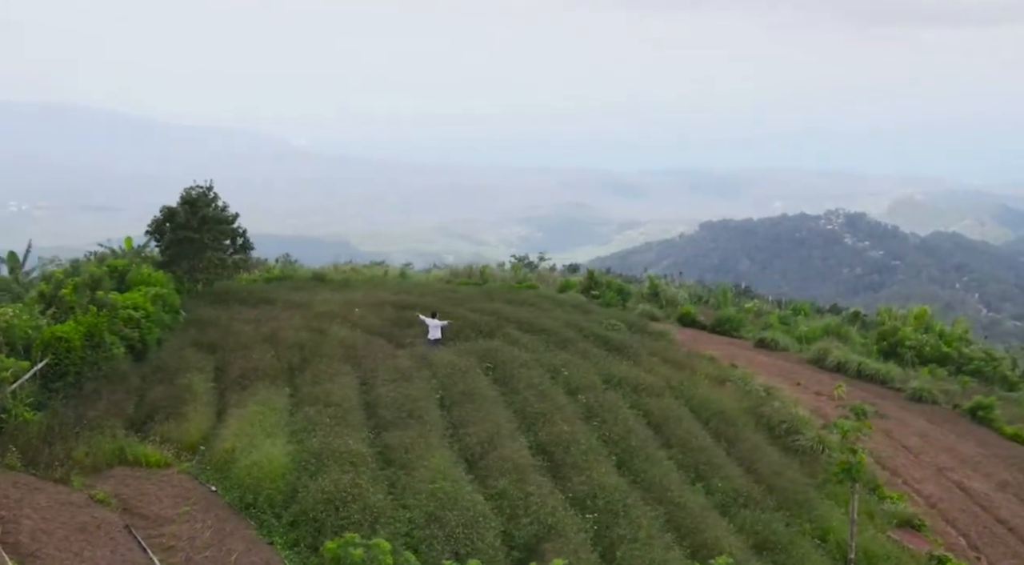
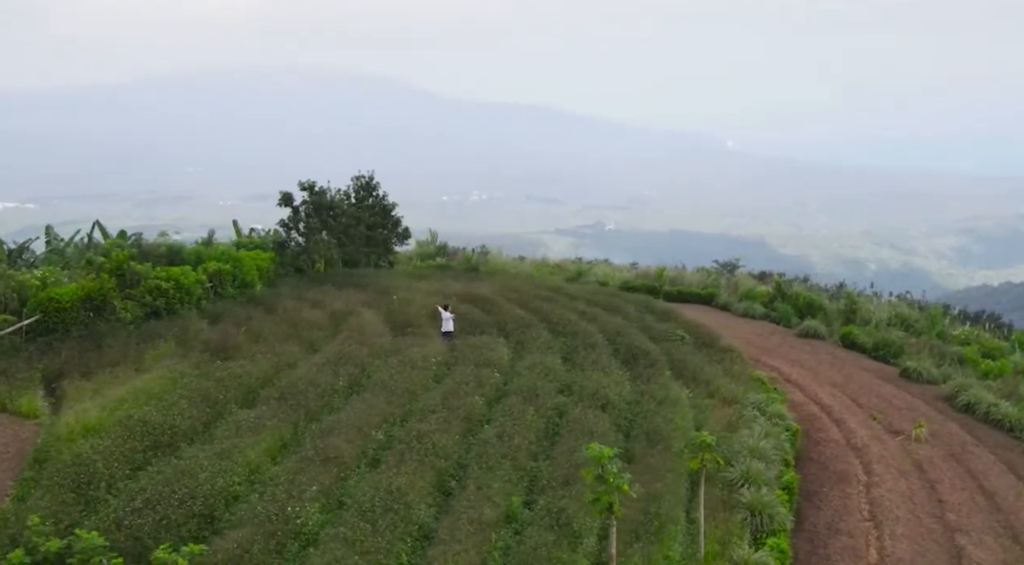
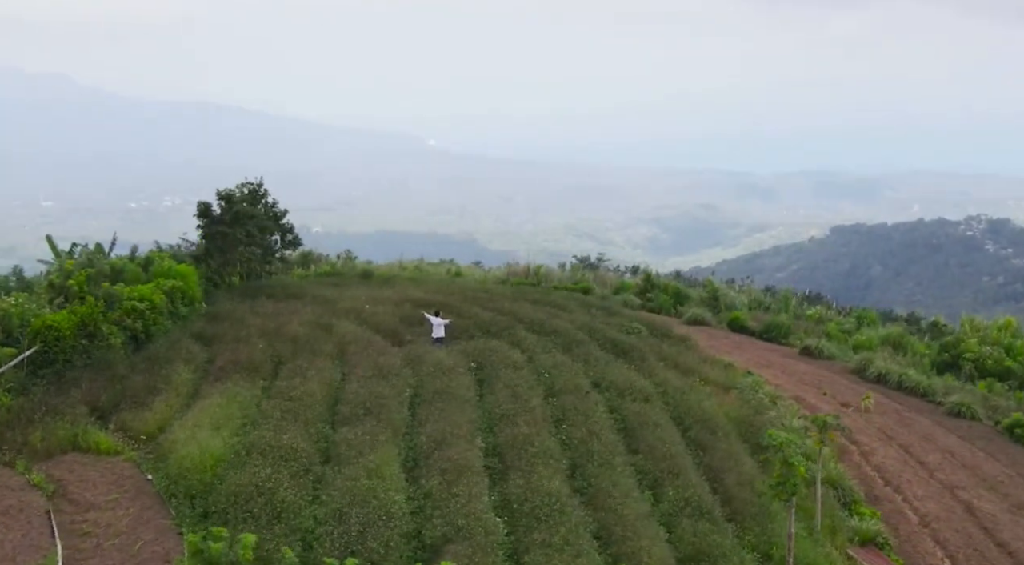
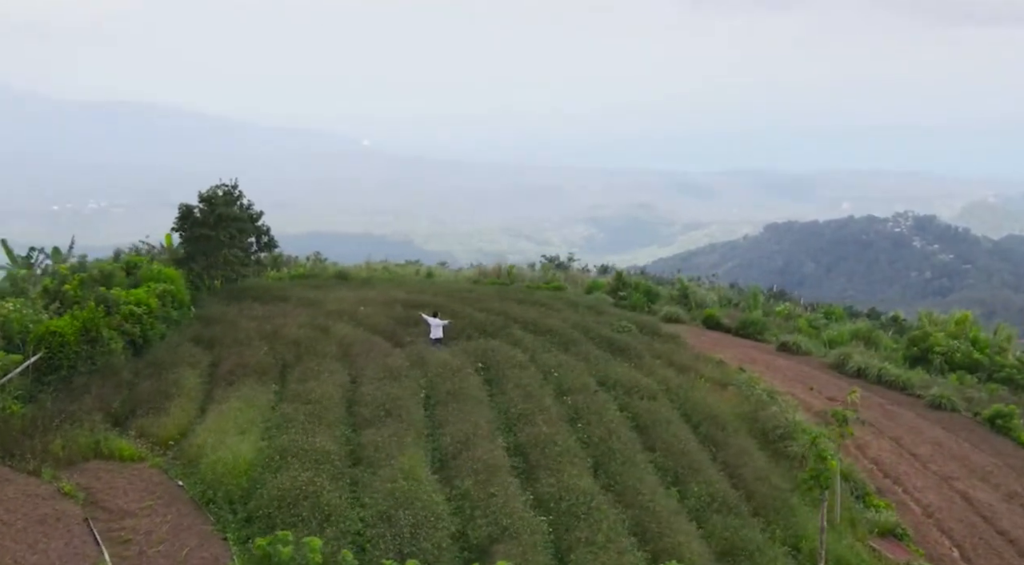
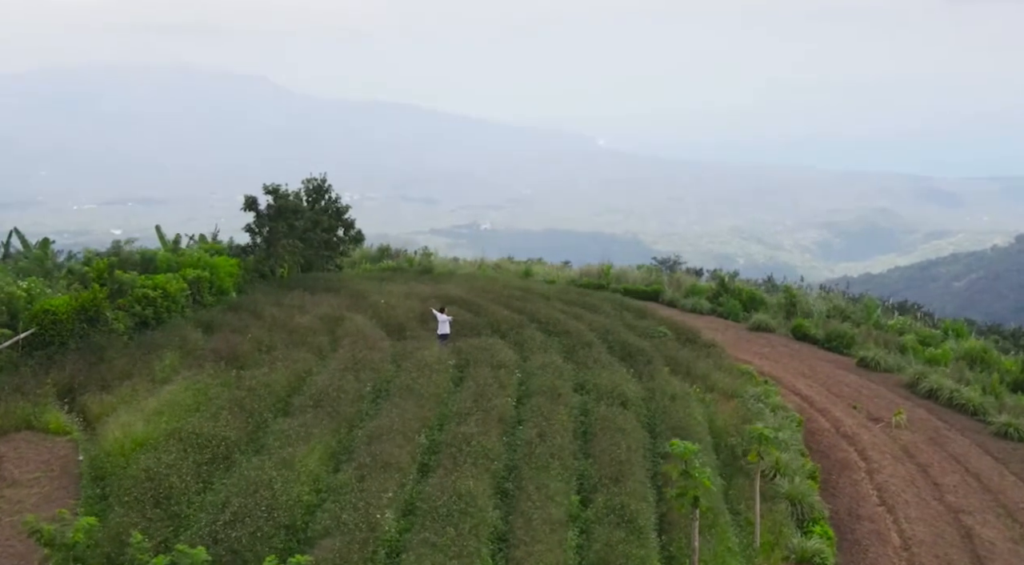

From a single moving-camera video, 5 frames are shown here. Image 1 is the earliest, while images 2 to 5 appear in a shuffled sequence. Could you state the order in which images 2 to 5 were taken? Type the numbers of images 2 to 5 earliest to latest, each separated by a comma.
4, 3, 5, 2
